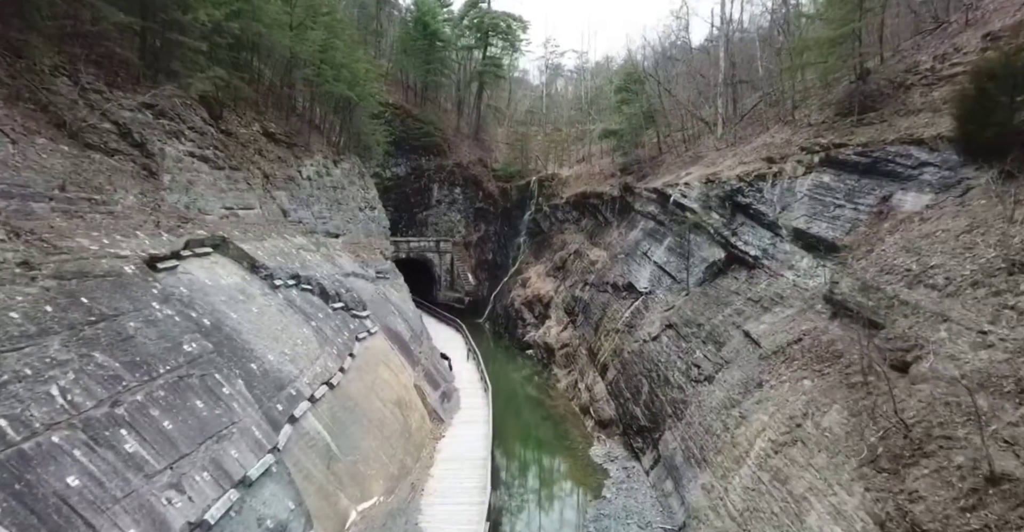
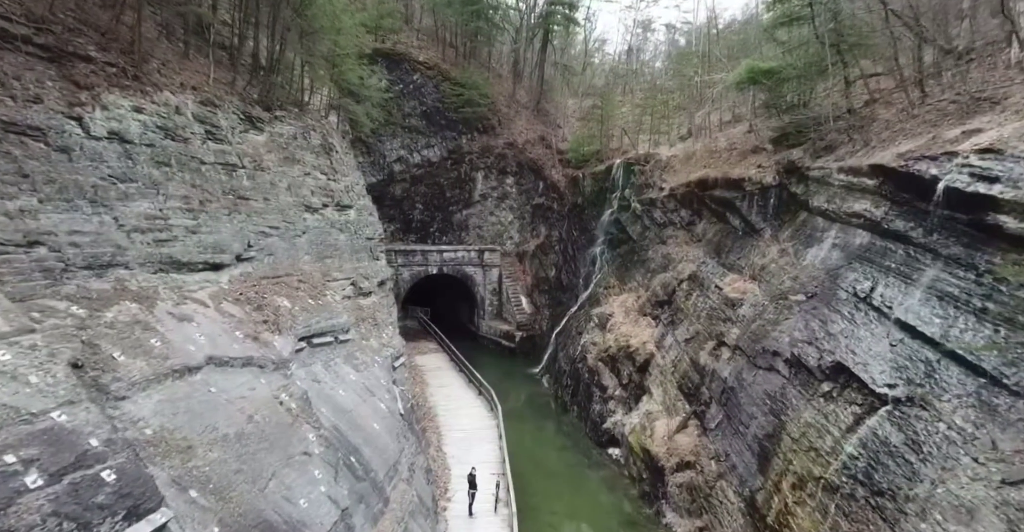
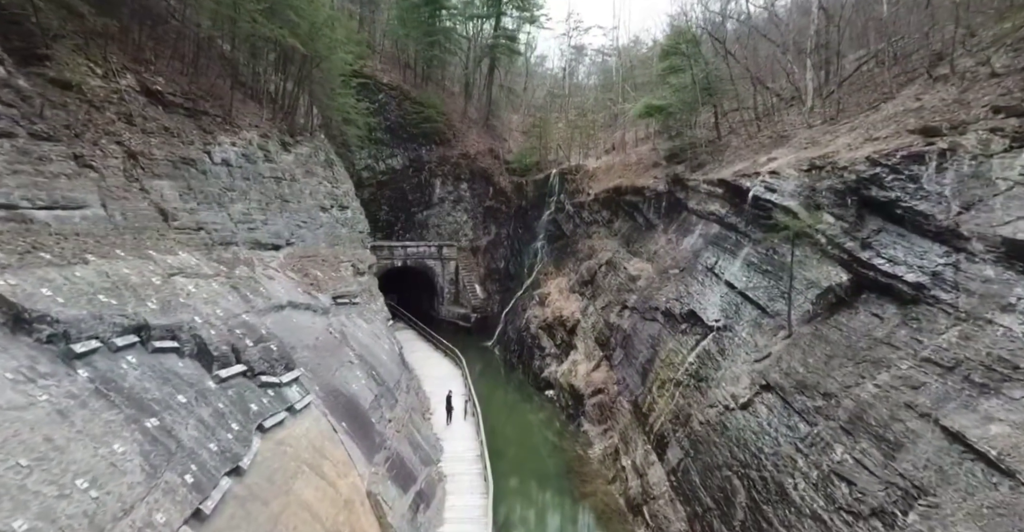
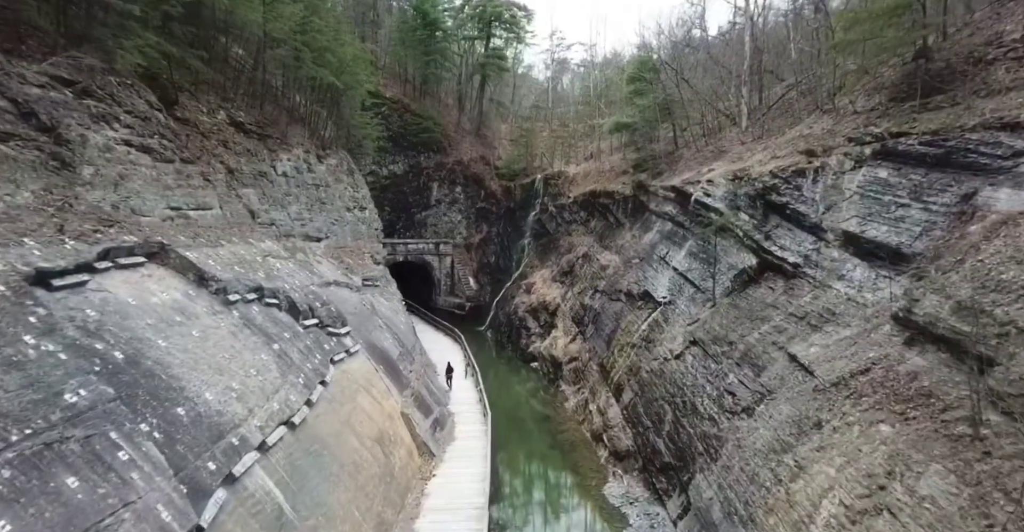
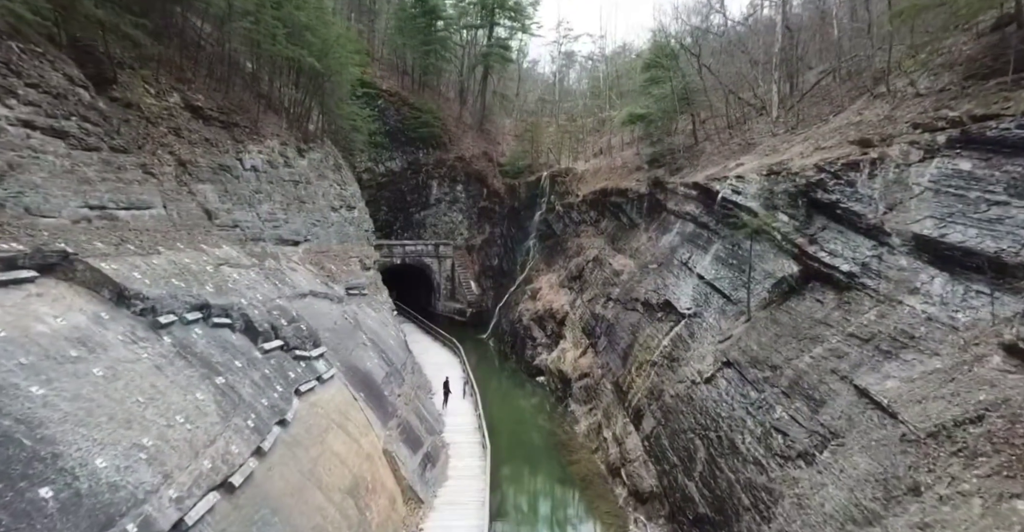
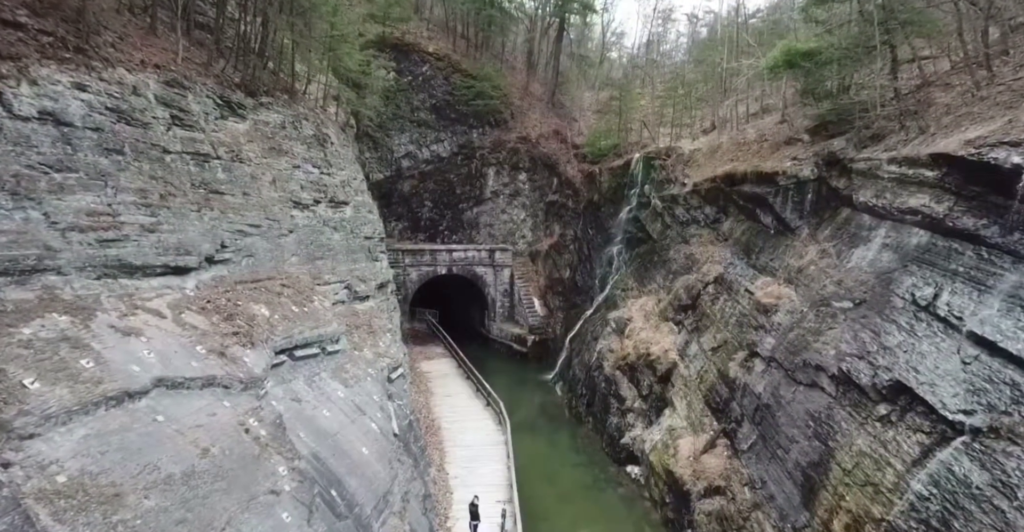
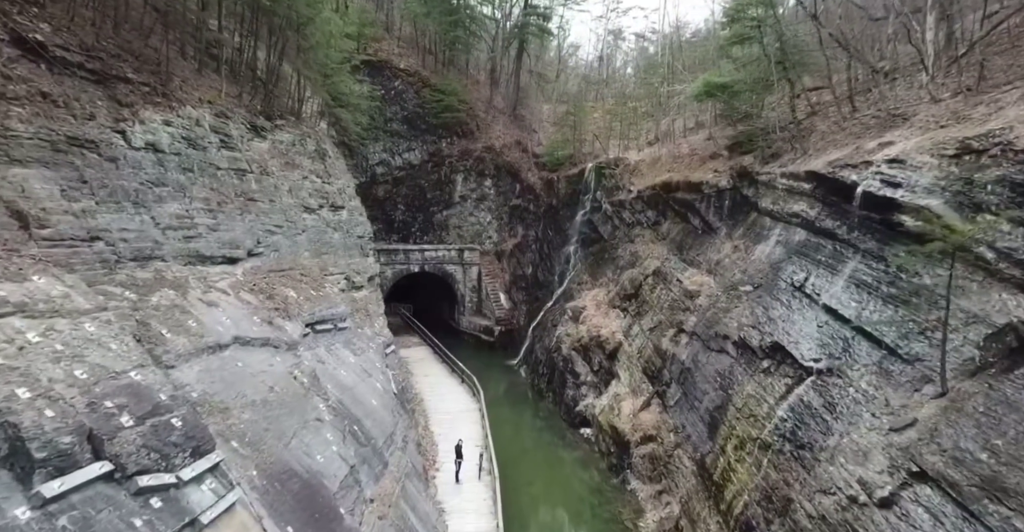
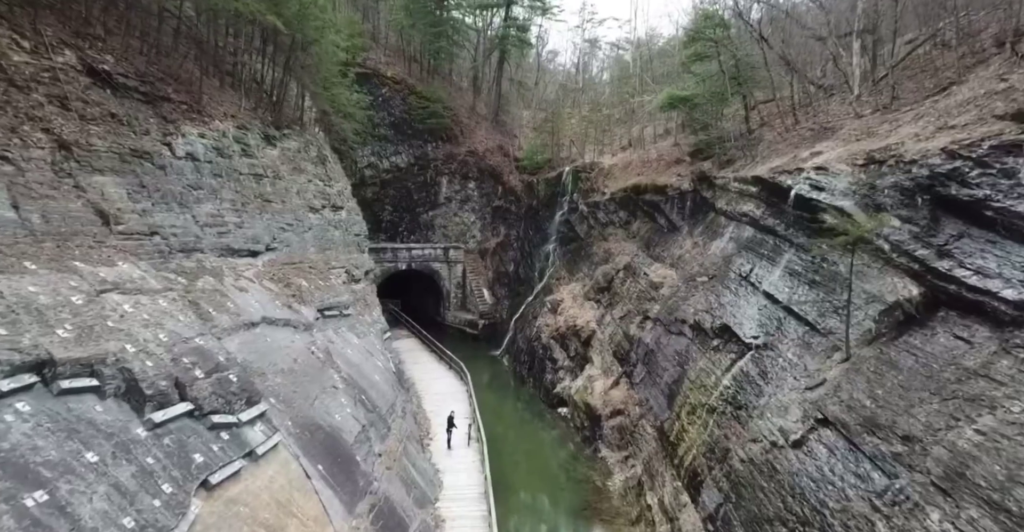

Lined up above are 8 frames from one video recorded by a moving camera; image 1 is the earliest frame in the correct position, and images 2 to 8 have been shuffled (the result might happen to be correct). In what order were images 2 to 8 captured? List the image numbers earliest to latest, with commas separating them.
4, 5, 3, 8, 7, 2, 6
